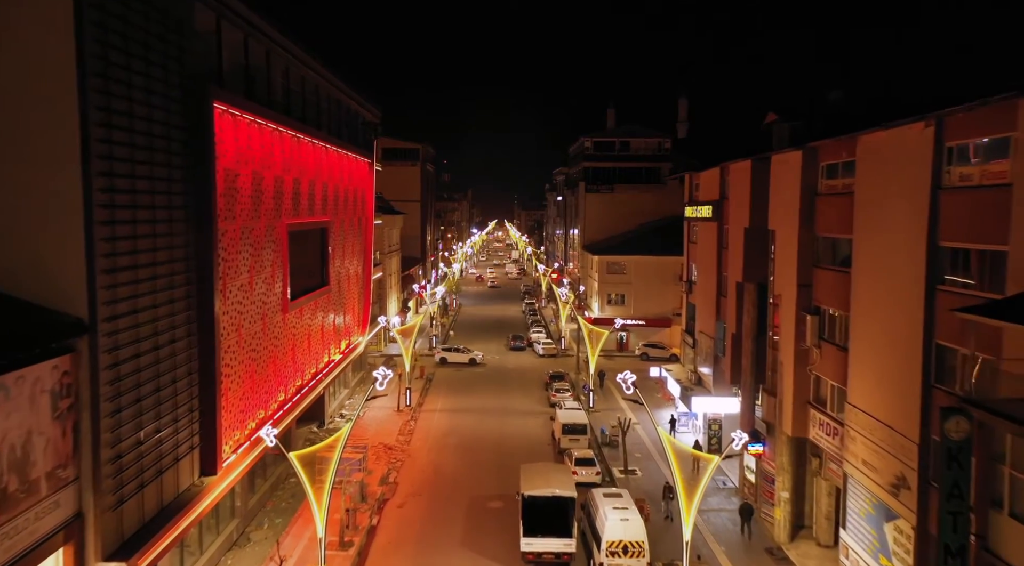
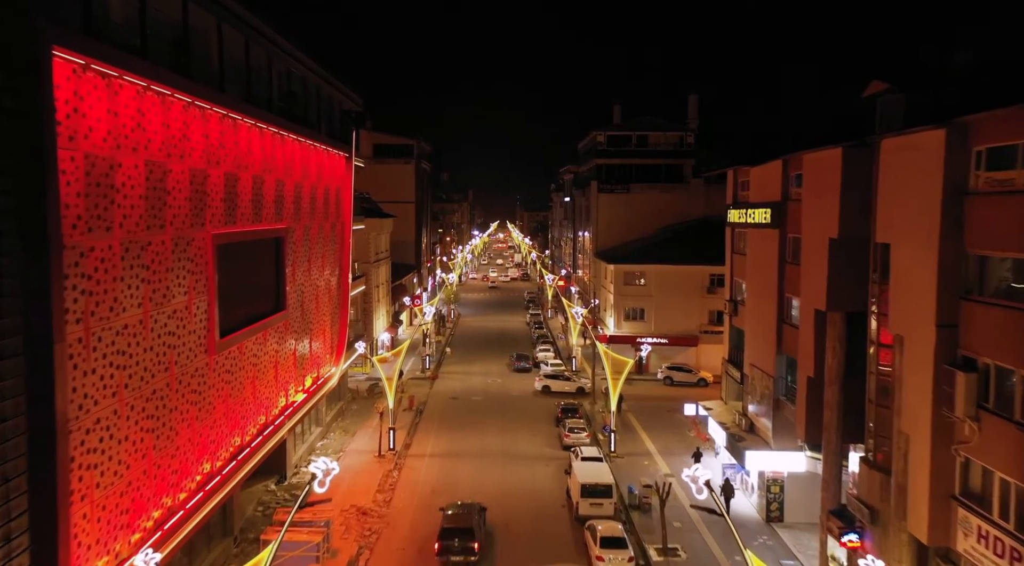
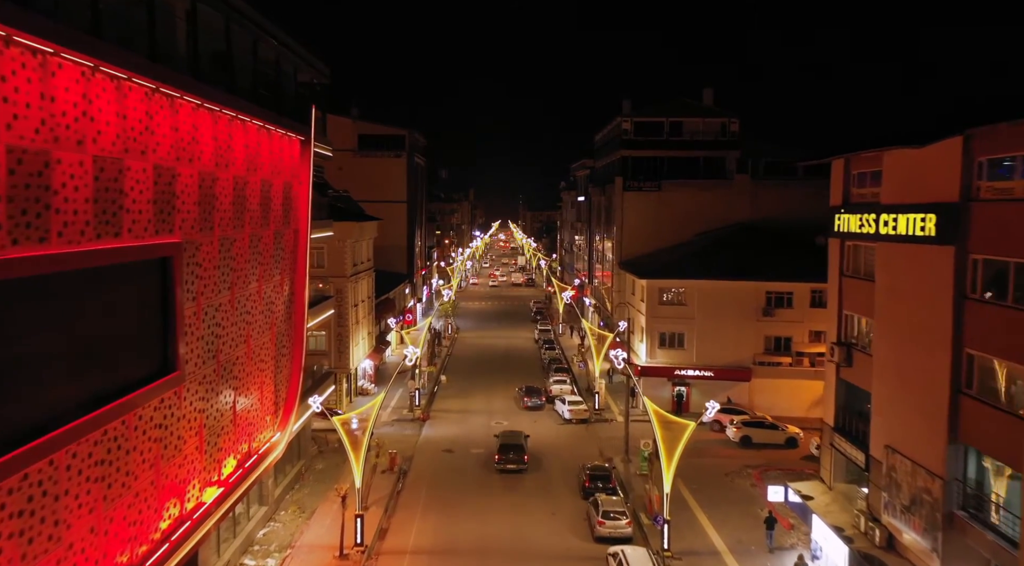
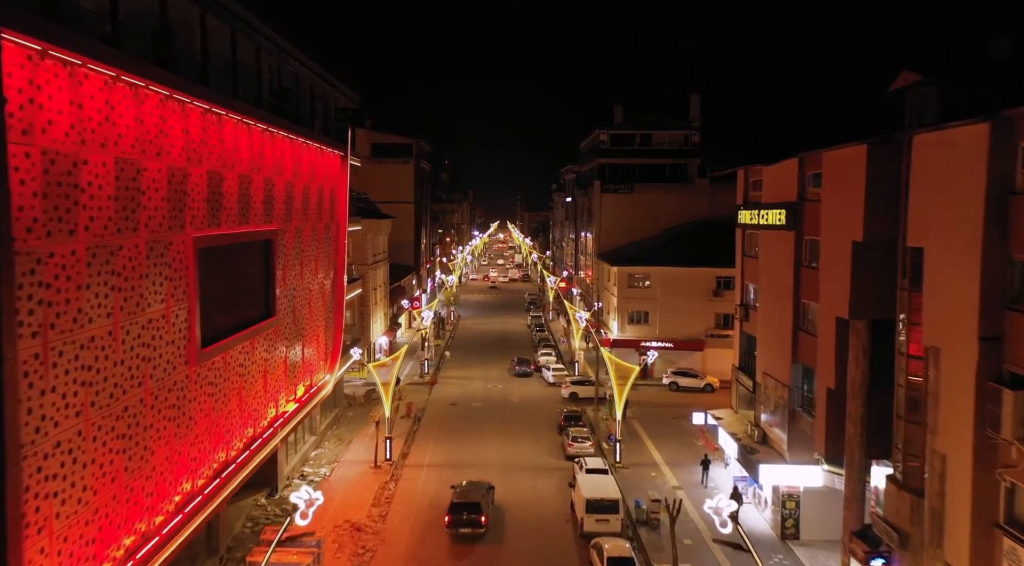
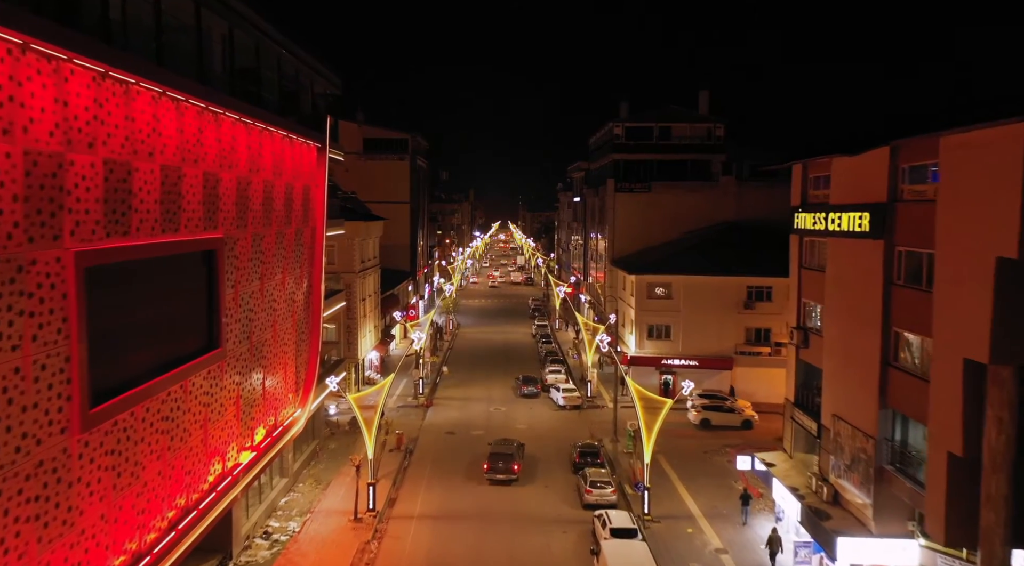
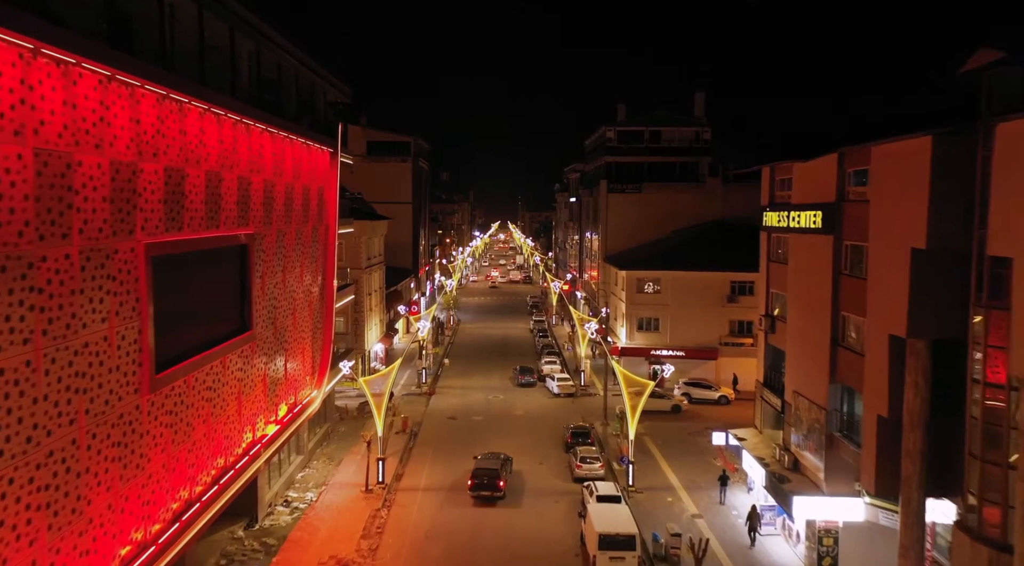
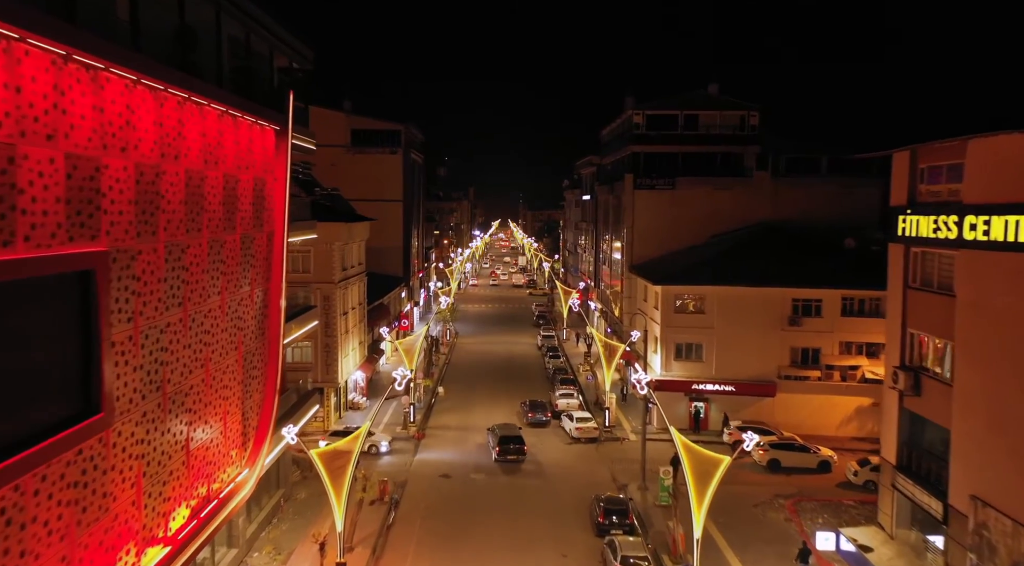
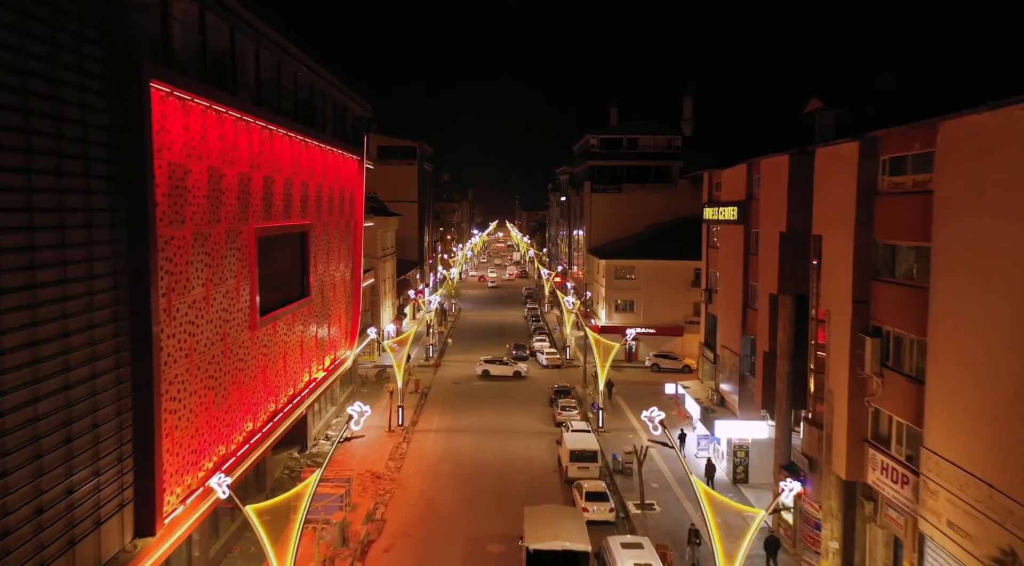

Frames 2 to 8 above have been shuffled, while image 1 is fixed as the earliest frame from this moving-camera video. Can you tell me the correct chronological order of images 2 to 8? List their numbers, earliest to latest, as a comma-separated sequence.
8, 2, 4, 6, 5, 3, 7
